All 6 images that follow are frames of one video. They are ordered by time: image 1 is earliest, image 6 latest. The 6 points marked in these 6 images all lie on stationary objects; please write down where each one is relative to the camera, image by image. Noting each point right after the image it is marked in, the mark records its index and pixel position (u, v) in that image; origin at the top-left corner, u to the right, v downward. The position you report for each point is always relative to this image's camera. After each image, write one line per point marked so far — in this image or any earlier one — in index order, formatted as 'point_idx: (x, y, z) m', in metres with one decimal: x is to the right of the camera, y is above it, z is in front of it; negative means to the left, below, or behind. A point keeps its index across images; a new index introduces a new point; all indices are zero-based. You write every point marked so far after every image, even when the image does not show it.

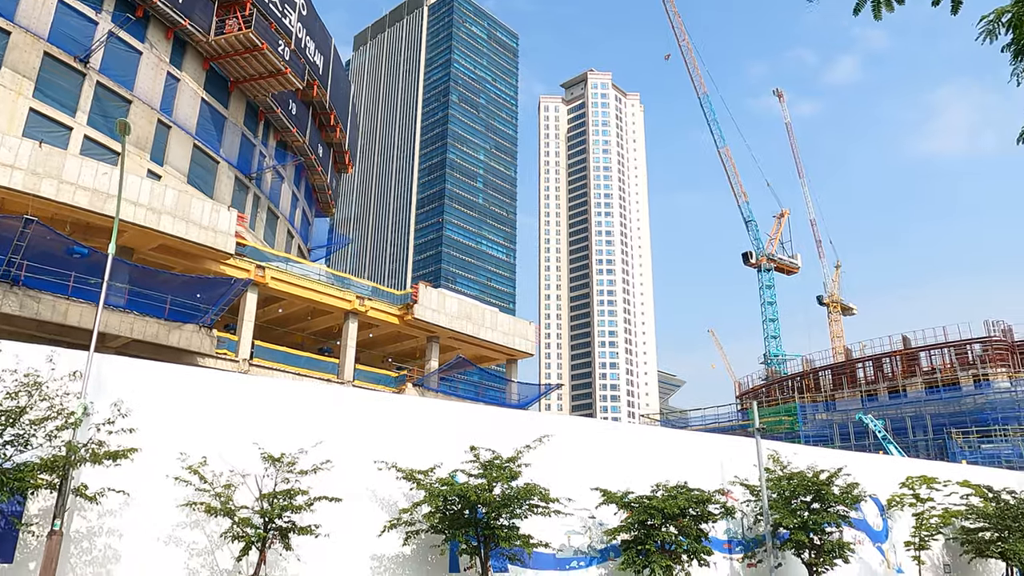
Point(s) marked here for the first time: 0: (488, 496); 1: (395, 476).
0: (-0.6, -5.2, +18.9) m
1: (-3.0, -4.8, +19.6) m
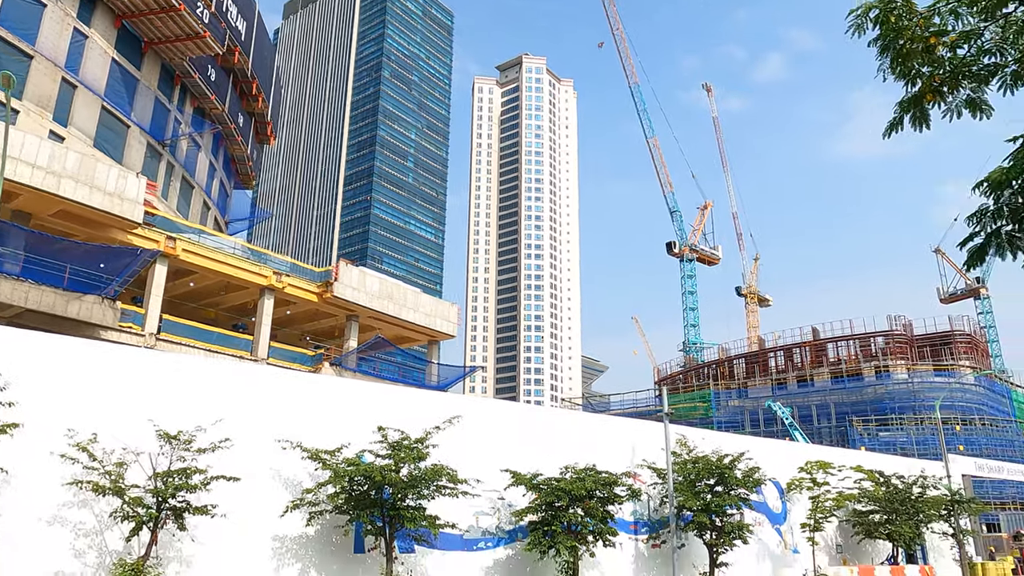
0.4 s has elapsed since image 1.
0: (-2.9, -4.6, +18.7) m
1: (-5.3, -4.2, +19.2) m
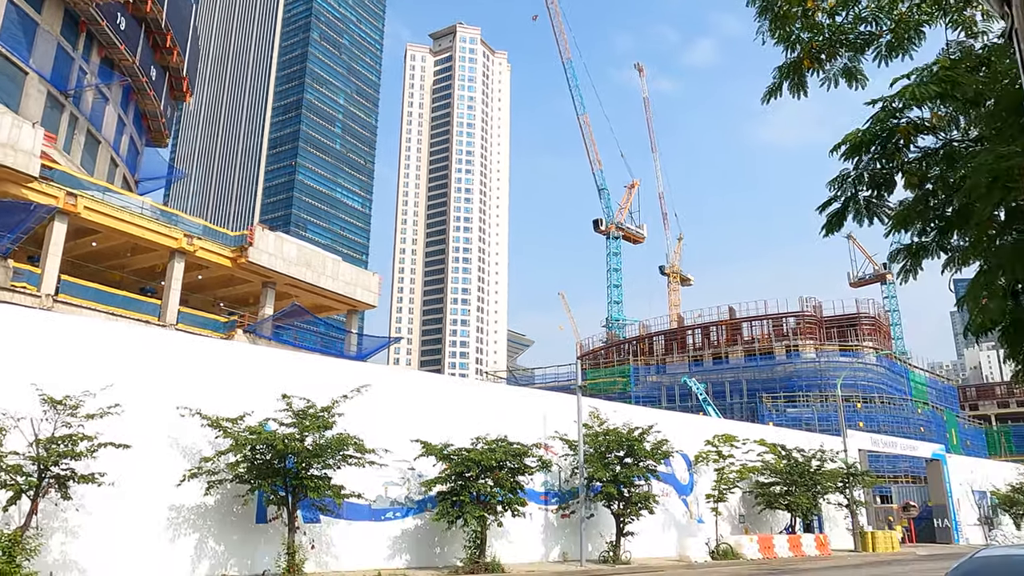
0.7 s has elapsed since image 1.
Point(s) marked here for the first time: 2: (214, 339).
0: (-5.1, -3.8, +18.3) m
1: (-7.6, -3.3, +18.5) m
2: (-7.5, -1.3, +19.2) m
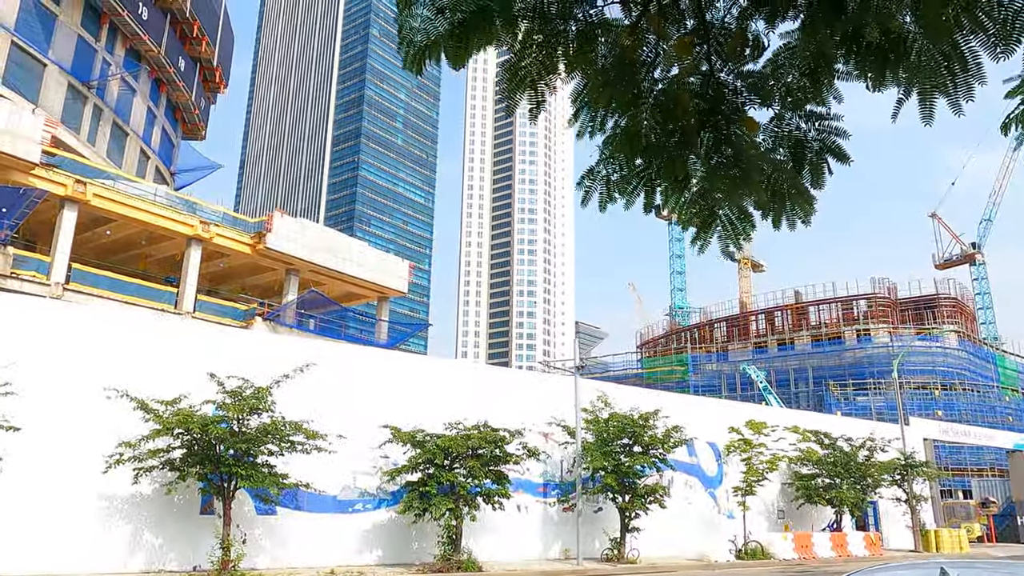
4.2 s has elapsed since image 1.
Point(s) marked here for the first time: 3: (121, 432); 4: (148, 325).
0: (-6.2, -3.1, +16.6) m
1: (-8.6, -2.6, +17.1) m
2: (-8.5, -0.7, +17.8) m
3: (-8.7, -3.3, +16.9) m
4: (-8.4, -0.9, +17.8) m
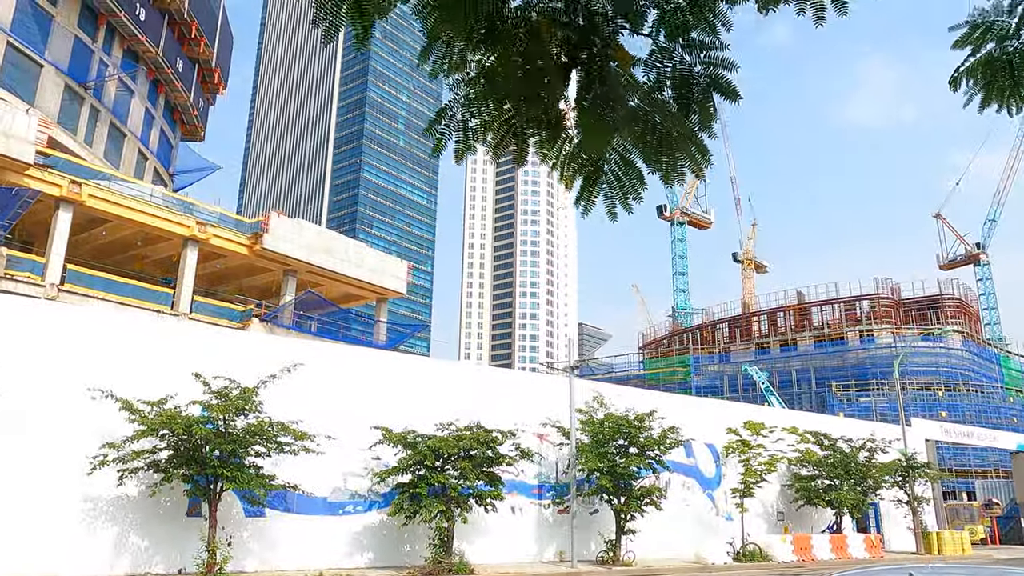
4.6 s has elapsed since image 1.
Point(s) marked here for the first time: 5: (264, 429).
0: (-6.4, -3.1, +16.4) m
1: (-8.8, -2.6, +16.9) m
2: (-8.7, -0.6, +17.6) m
3: (-8.9, -3.2, +16.7) m
4: (-8.6, -0.9, +17.6) m
5: (-5.4, -3.1, +16.8) m
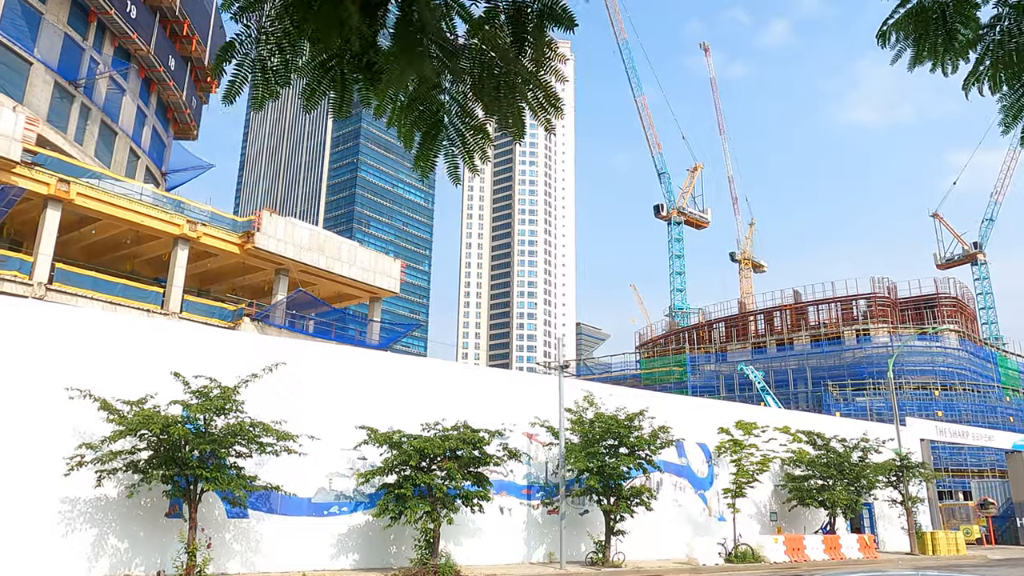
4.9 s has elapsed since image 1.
0: (-6.7, -3.0, +16.1) m
1: (-9.2, -2.6, +16.6) m
2: (-9.1, -0.6, +17.3) m
3: (-9.3, -3.2, +16.4) m
4: (-8.9, -0.8, +17.3) m
5: (-5.8, -3.0, +16.5) m
